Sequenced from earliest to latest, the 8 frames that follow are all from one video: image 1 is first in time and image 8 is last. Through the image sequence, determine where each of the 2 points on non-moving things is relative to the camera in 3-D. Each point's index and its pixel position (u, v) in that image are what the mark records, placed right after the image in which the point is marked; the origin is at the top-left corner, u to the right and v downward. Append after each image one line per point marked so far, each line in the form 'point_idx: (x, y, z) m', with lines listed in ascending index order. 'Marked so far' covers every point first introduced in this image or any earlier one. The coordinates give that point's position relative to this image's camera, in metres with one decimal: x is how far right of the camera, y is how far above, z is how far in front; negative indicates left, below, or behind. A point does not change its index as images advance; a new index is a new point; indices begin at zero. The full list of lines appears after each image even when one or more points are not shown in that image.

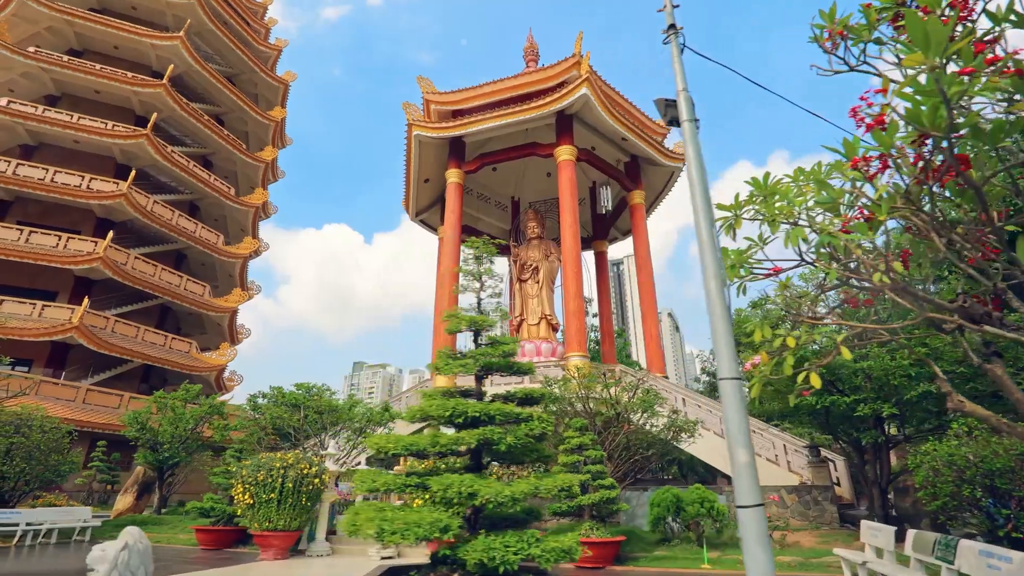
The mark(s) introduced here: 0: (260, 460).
0: (-3.8, -2.6, +8.5) m
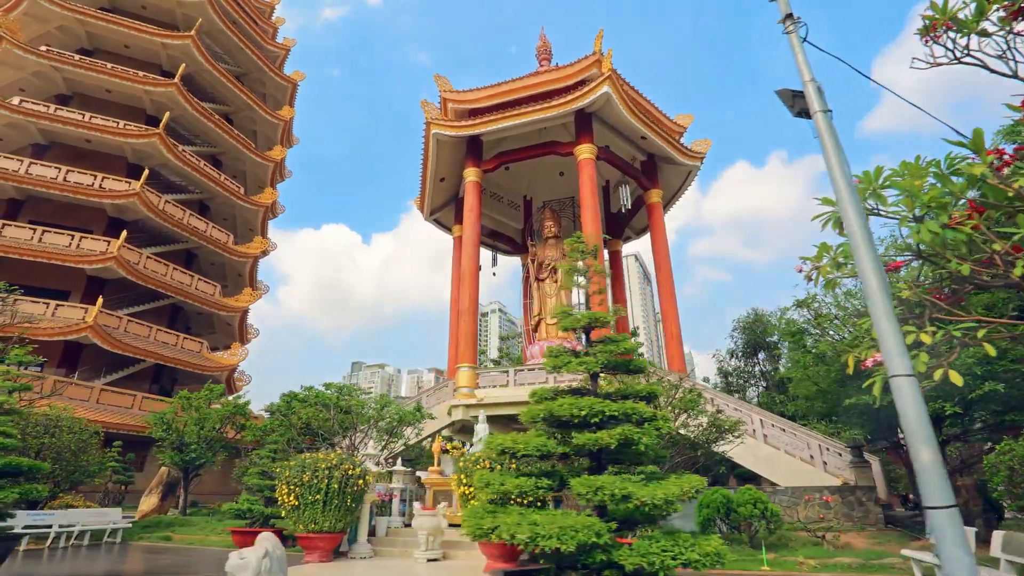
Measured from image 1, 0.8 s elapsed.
0: (-3.1, -2.6, +8.3) m
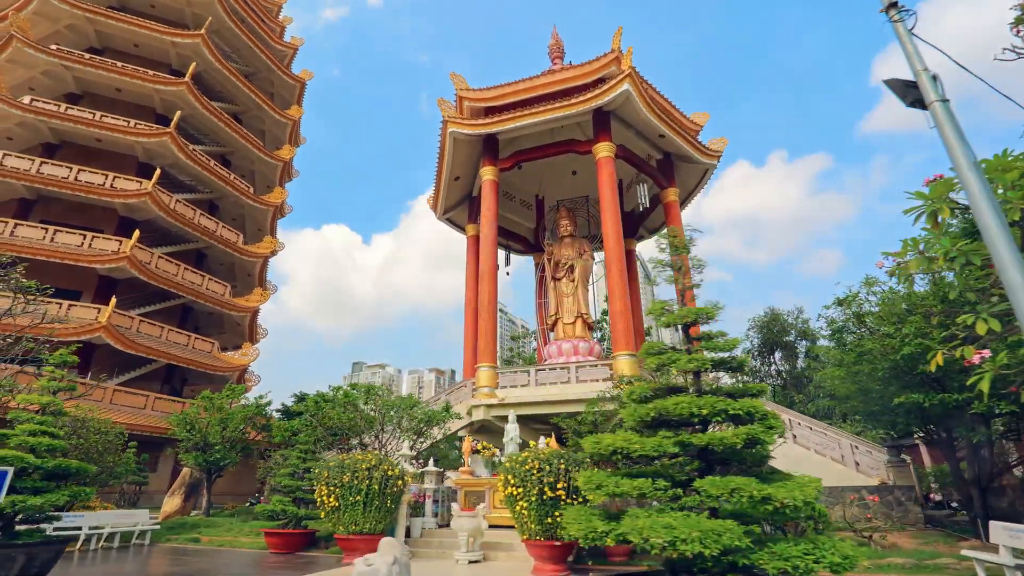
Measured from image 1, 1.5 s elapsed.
0: (-2.5, -2.6, +8.2) m
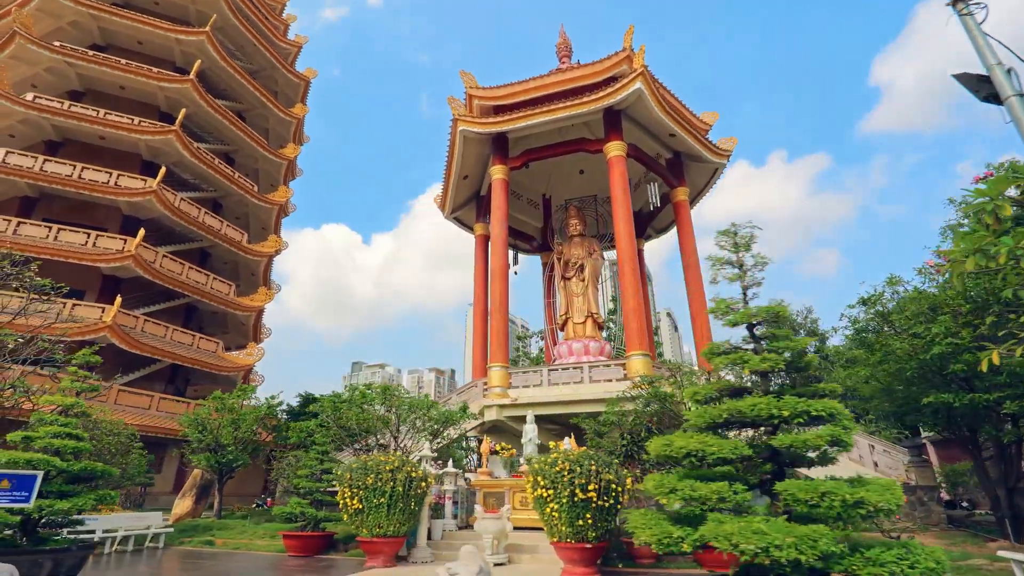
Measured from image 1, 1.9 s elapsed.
0: (-2.2, -2.6, +8.1) m
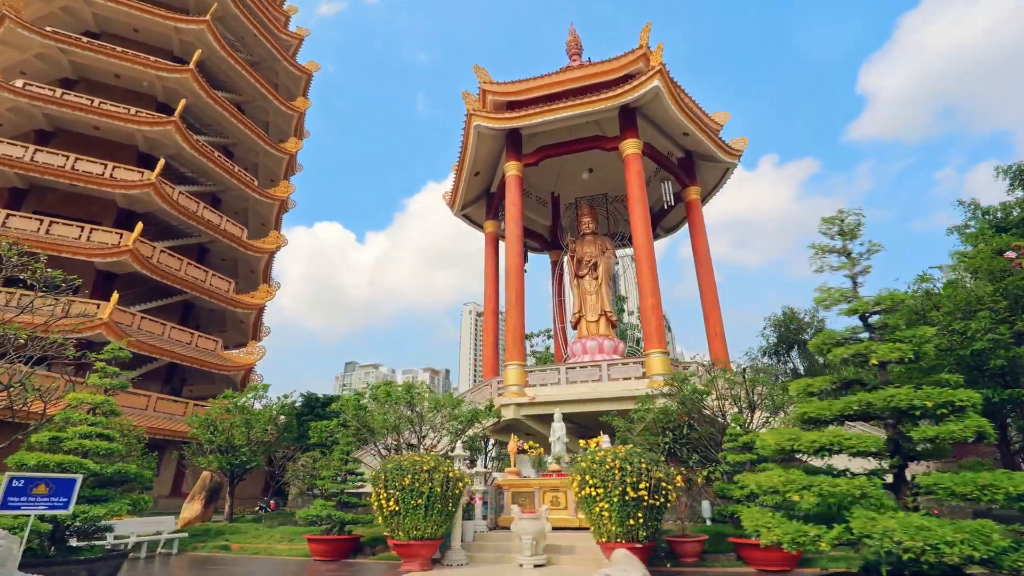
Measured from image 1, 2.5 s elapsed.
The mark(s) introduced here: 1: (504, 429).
0: (-1.6, -2.5, +7.8) m
1: (-0.2, -4.1, +16.0) m
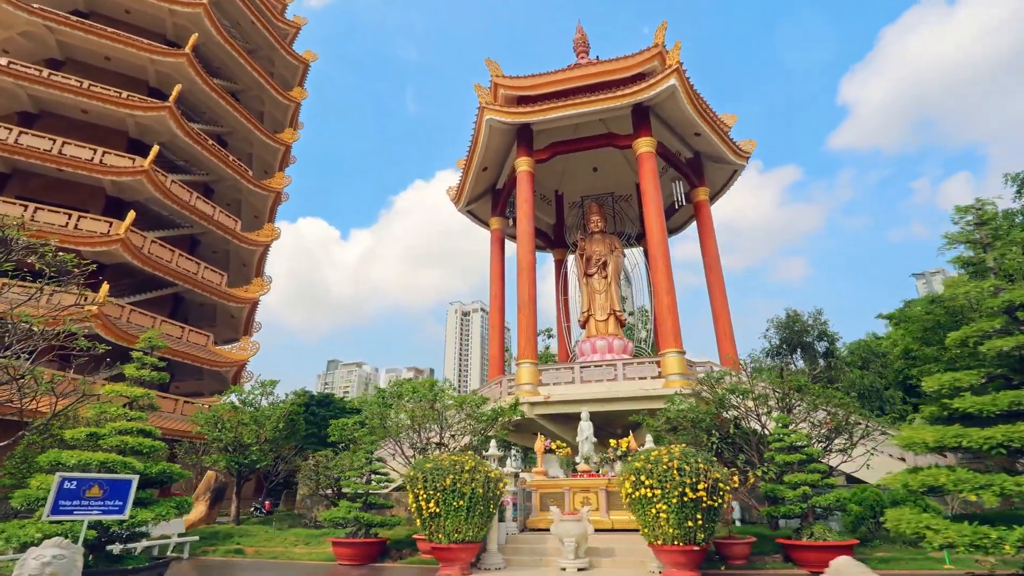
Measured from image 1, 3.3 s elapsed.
0: (-1.0, -2.4, +7.5) m
1: (+0.1, -4.0, +15.7) m
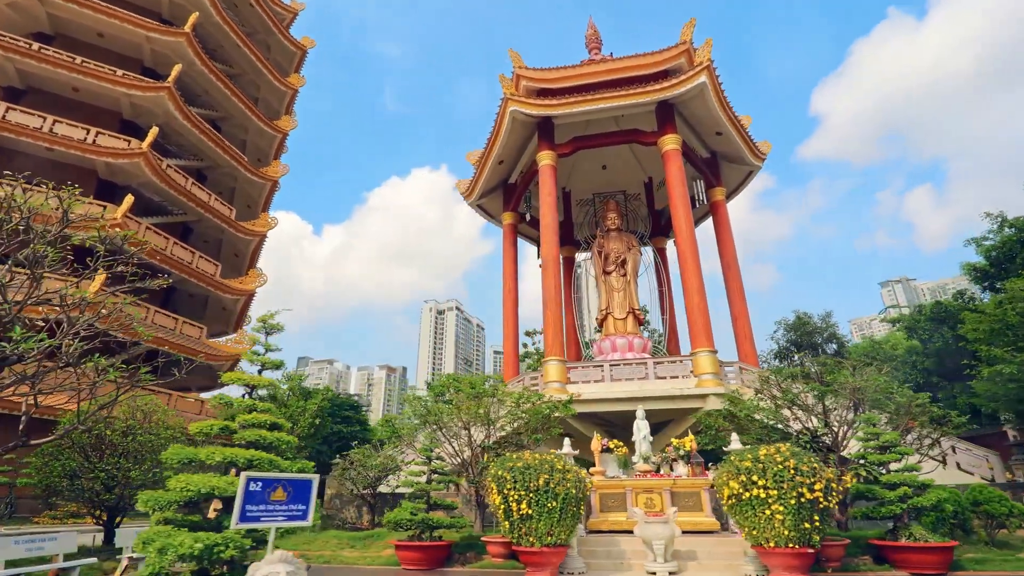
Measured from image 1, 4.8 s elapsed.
0: (+0.2, -2.2, +7.1) m
1: (+0.8, -3.8, +15.3) m
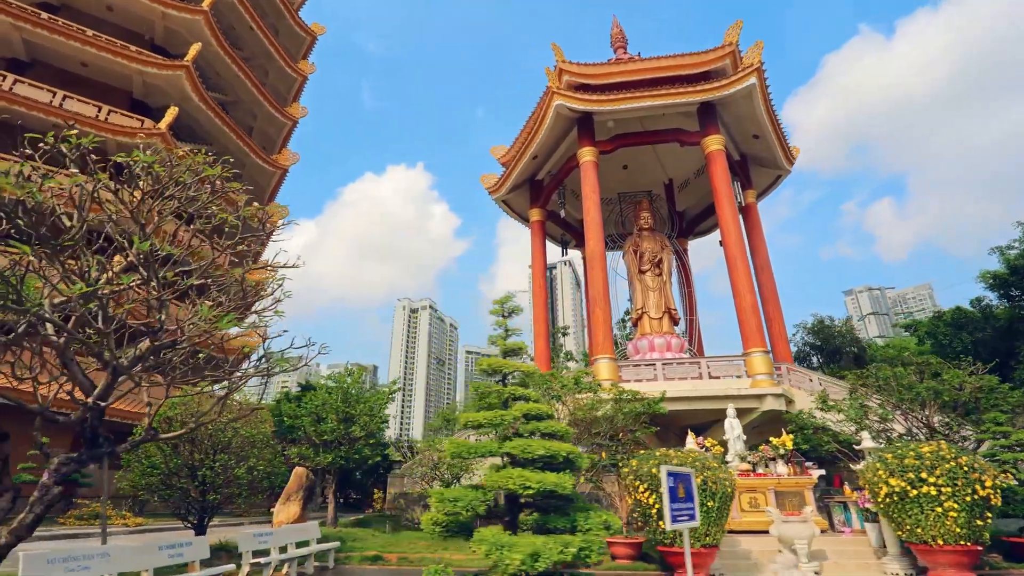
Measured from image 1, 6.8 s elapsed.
0: (+2.0, -2.1, +6.9) m
1: (+2.1, -3.8, +15.1) m
